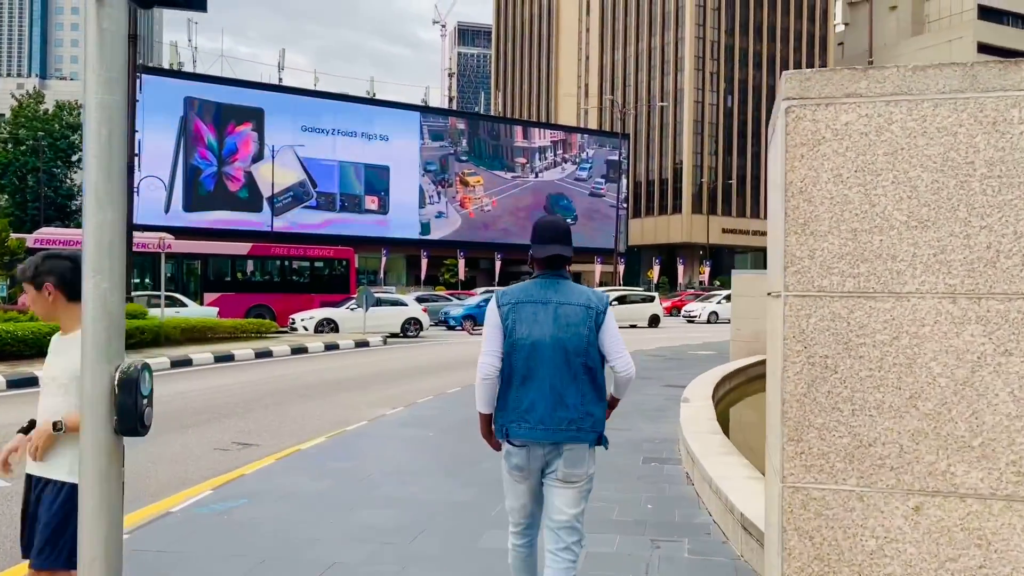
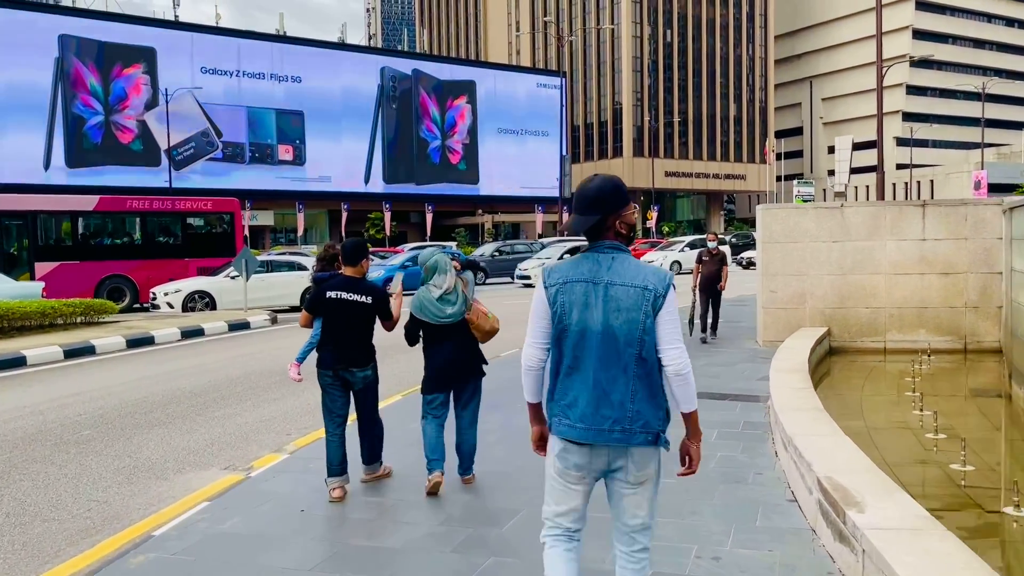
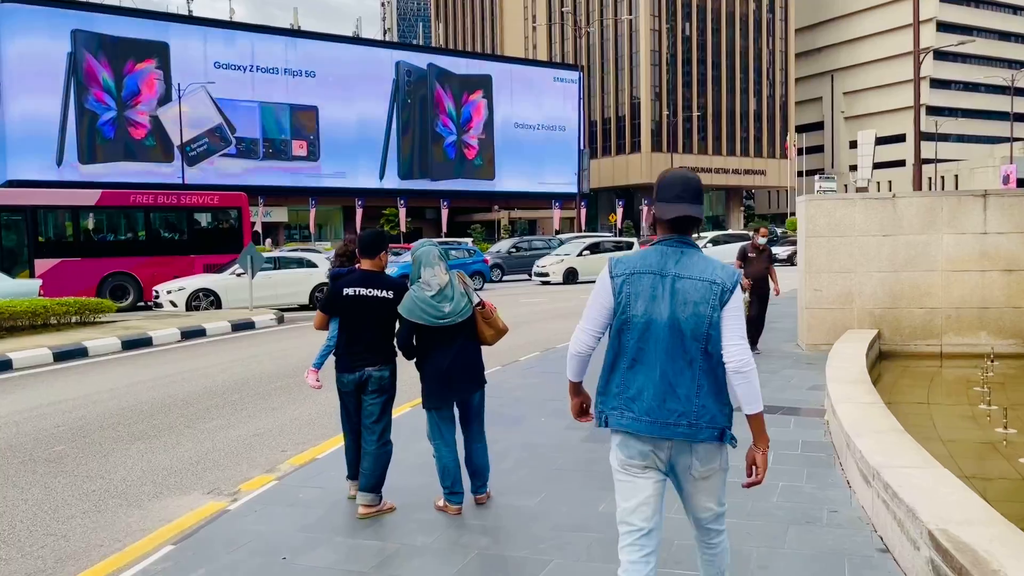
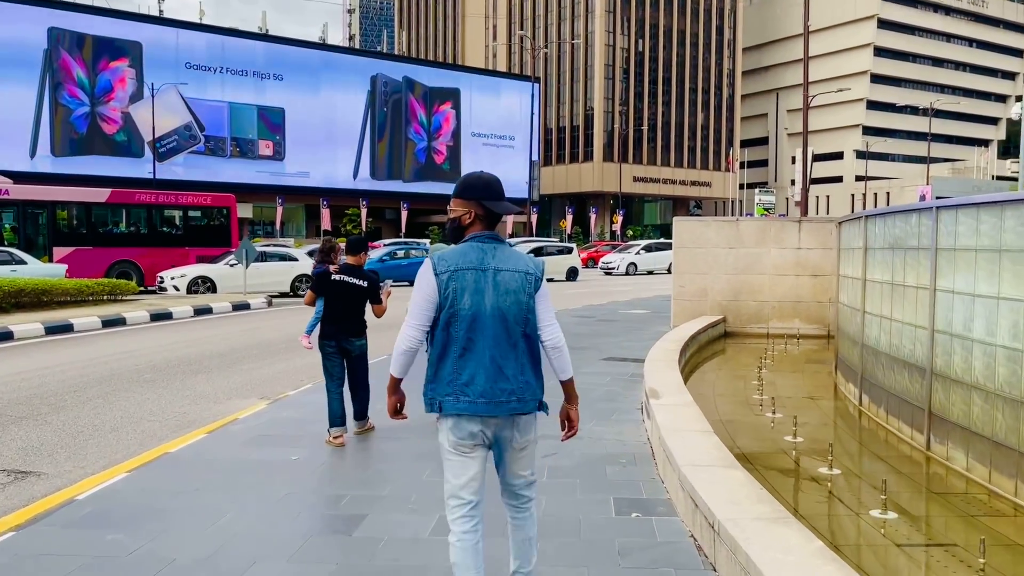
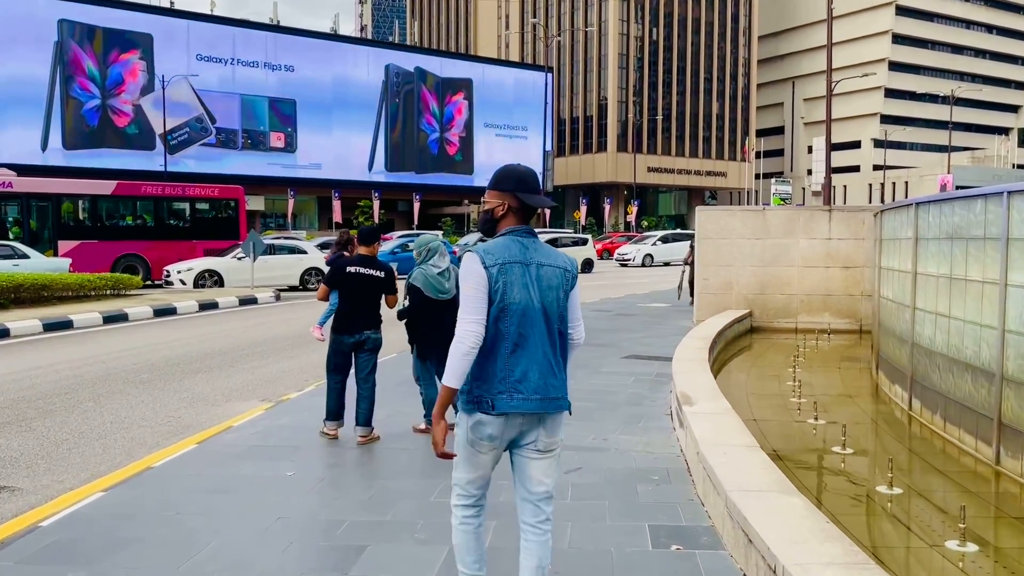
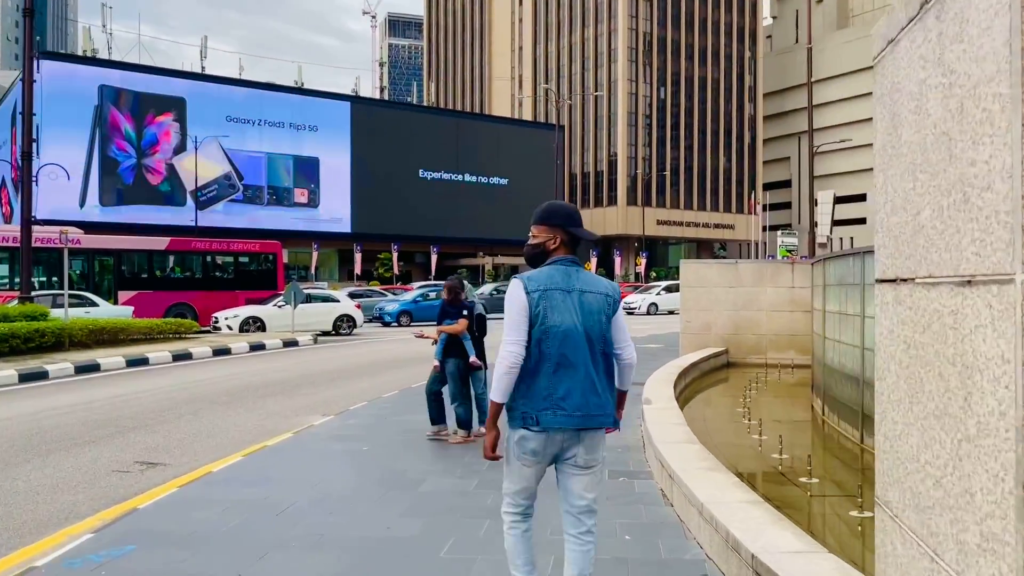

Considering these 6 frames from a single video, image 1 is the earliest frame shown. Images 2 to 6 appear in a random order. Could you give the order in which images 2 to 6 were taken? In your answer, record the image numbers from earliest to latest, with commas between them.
6, 4, 5, 2, 3
